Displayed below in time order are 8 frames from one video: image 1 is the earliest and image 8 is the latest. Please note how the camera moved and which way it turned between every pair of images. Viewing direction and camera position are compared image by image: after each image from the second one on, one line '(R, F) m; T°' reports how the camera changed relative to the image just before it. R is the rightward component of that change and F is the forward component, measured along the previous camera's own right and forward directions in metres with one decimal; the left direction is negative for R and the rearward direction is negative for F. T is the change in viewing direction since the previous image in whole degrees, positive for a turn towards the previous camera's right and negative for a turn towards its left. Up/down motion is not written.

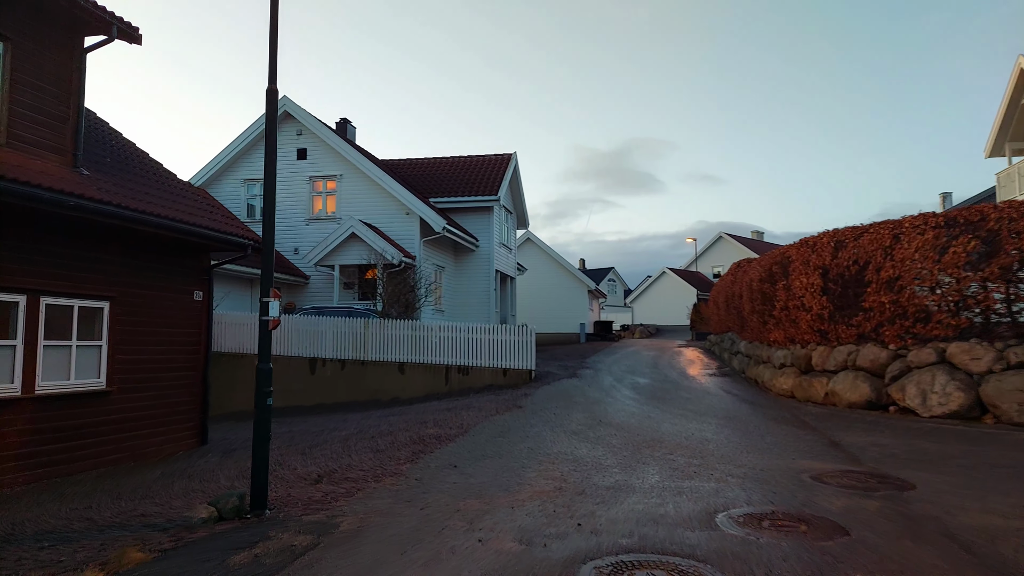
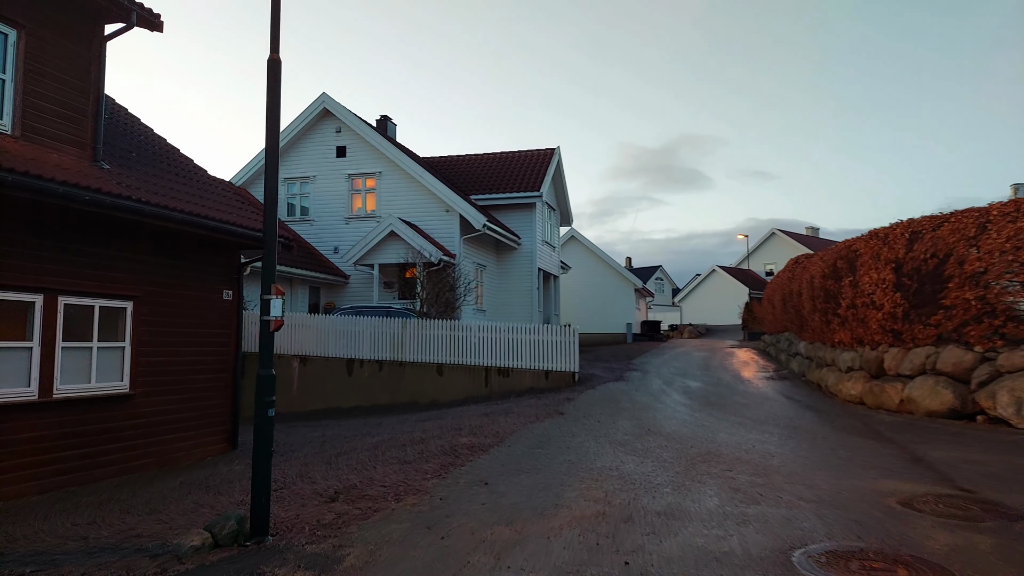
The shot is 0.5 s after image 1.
(+0.1, +0.8) m; -4°
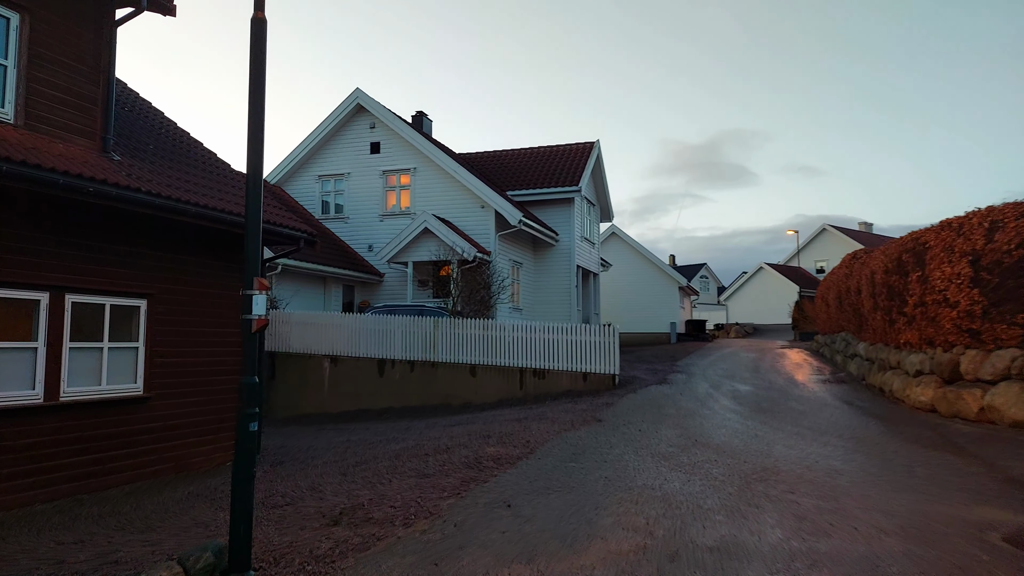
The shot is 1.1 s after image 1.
(+0.1, +0.8) m; -3°
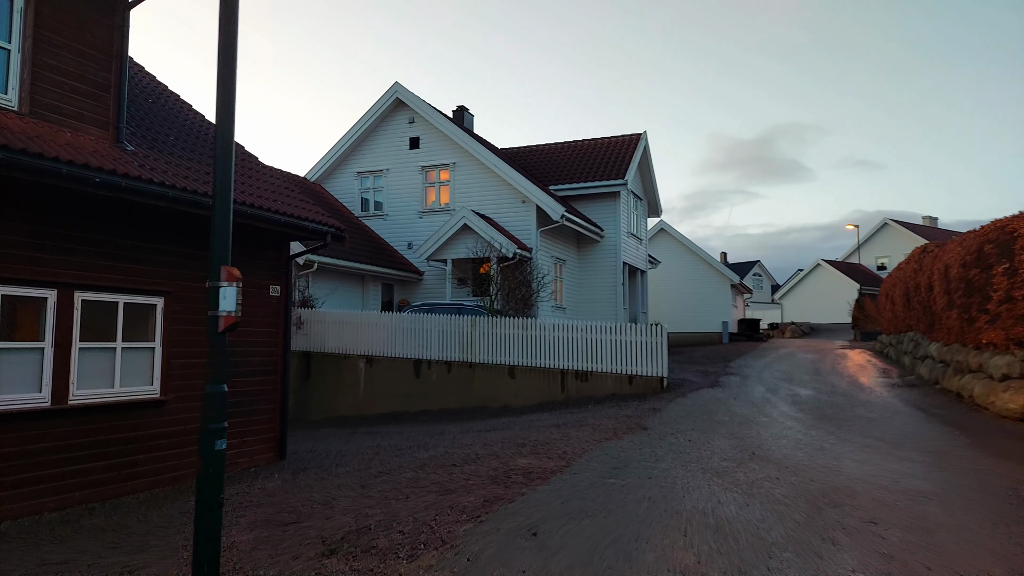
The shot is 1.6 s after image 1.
(+0.2, +0.8) m; -4°
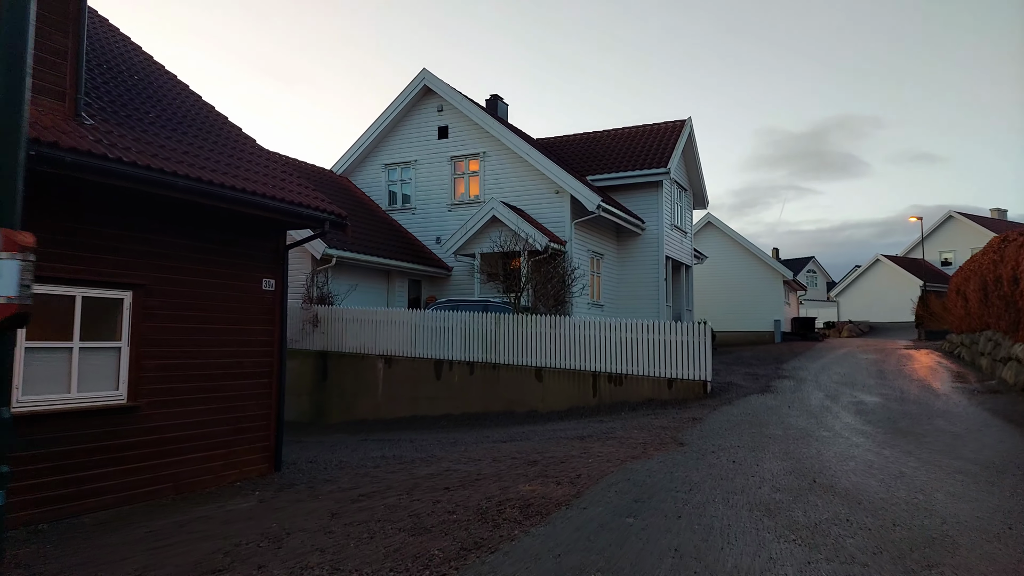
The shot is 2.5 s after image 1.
(+0.4, +1.3) m; -4°
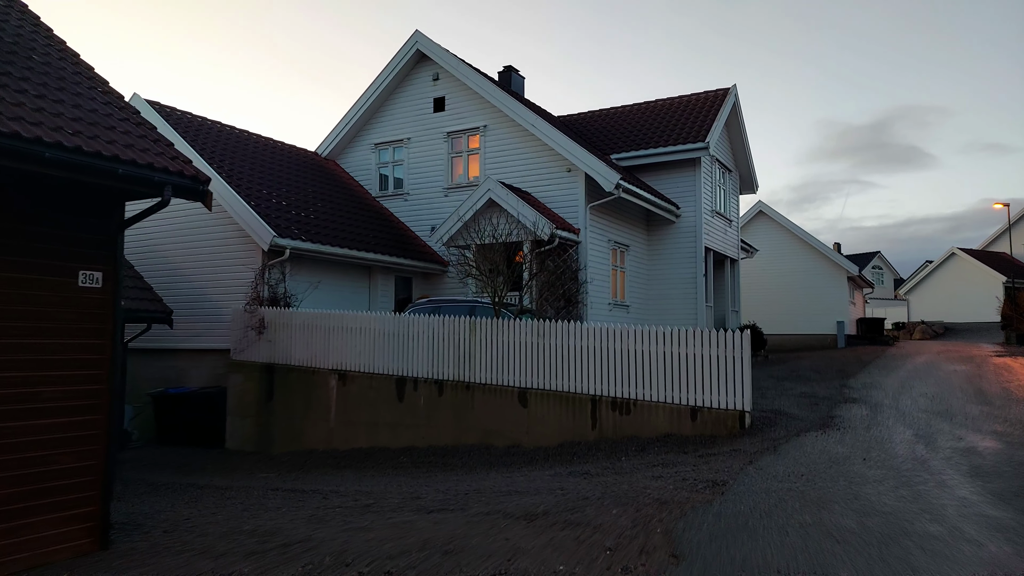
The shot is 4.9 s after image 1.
(+1.2, +3.4) m; -4°
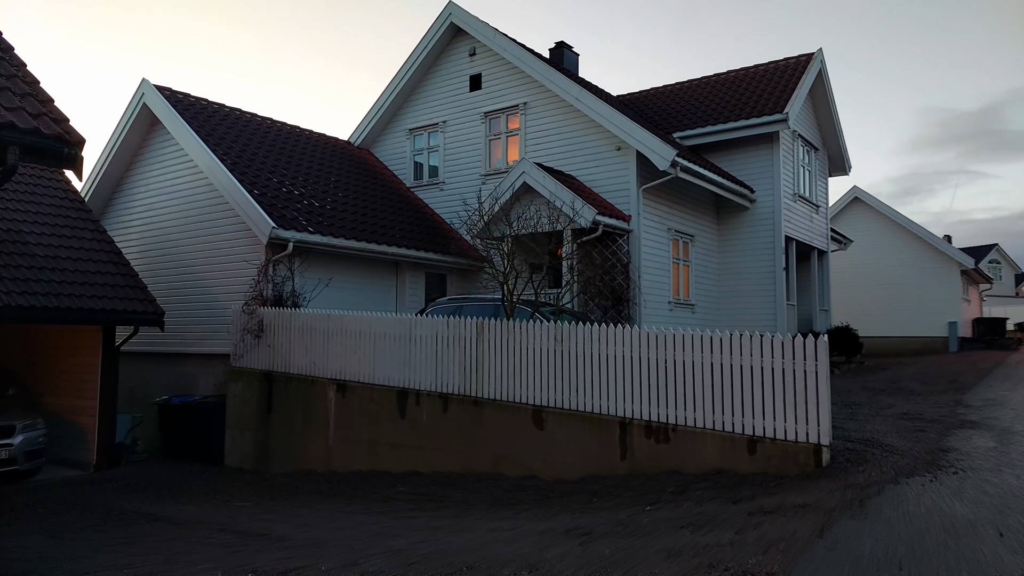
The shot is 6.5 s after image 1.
(+0.9, +2.1) m; -7°
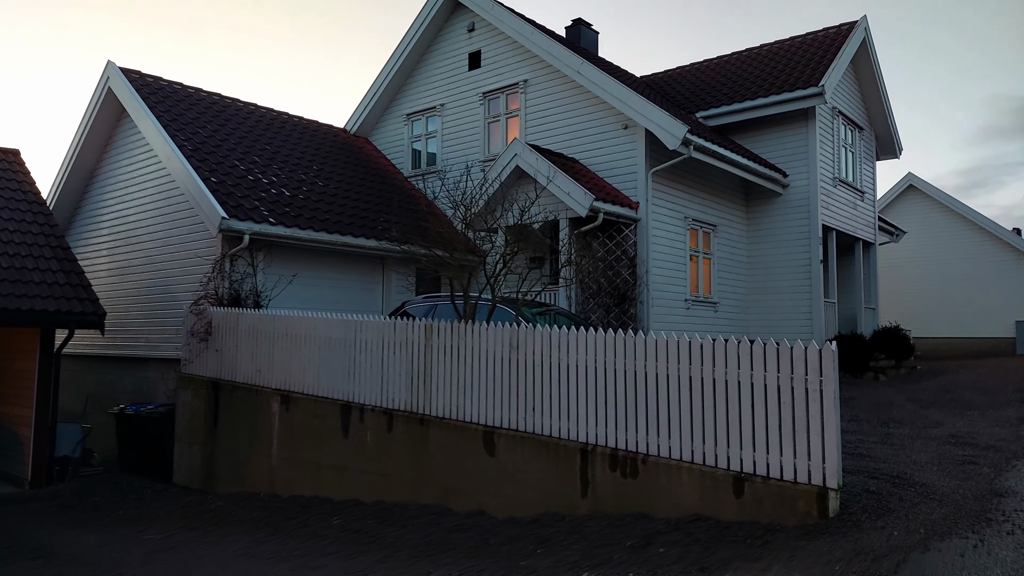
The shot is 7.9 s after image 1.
(+1.1, +1.6) m; -4°
